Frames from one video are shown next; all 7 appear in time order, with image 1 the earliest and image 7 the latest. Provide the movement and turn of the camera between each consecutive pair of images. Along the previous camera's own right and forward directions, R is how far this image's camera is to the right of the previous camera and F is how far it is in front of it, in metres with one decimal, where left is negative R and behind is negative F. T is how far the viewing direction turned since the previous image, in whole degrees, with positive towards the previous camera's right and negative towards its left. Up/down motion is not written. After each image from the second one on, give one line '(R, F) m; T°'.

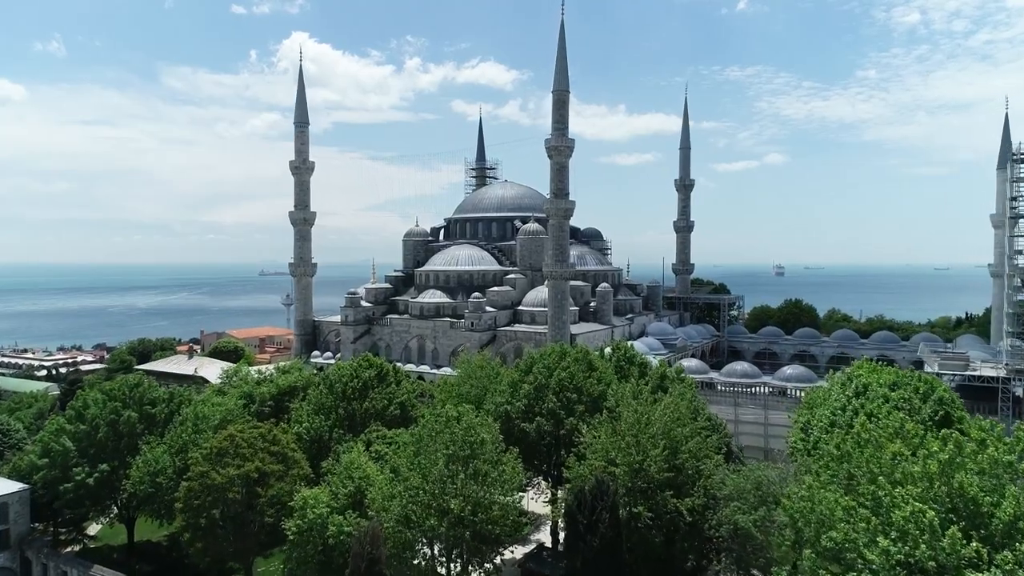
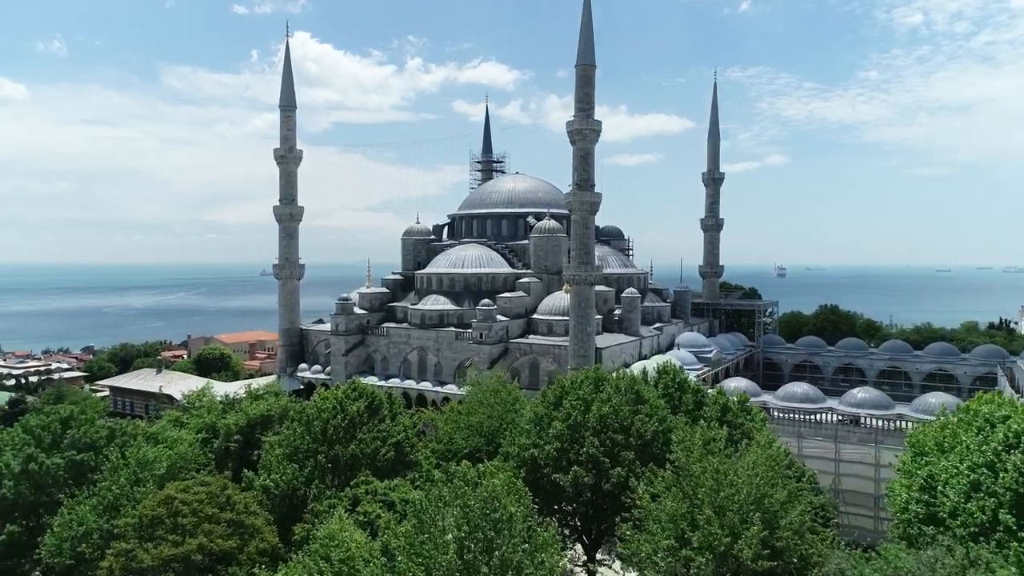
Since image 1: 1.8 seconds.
(-1.2, +5.3) m; 0°
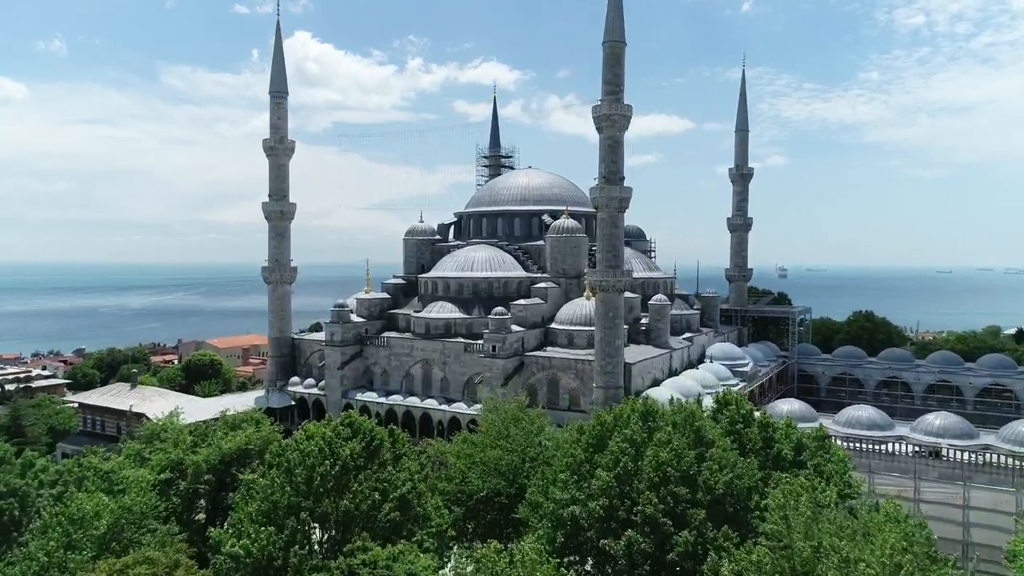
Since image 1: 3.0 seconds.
(-1.2, +3.9) m; 0°
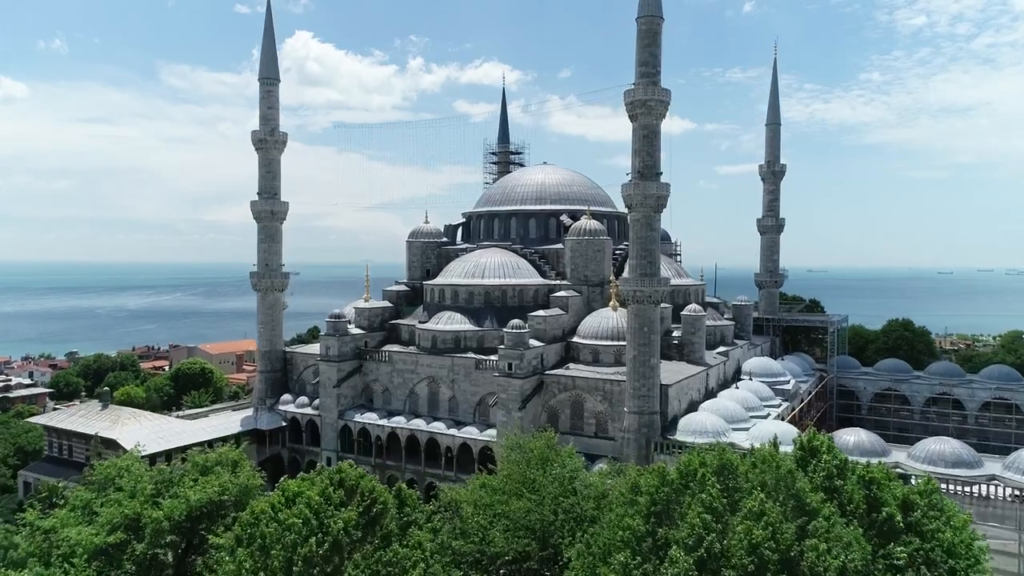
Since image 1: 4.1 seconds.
(-1.2, +3.6) m; 0°
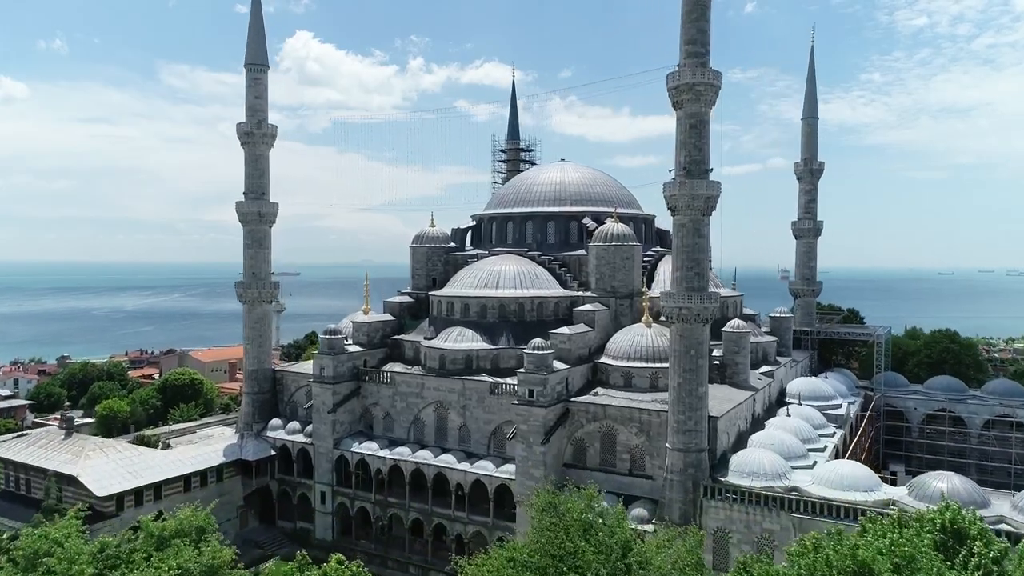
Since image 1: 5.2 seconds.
(-1.2, +3.7) m; 0°
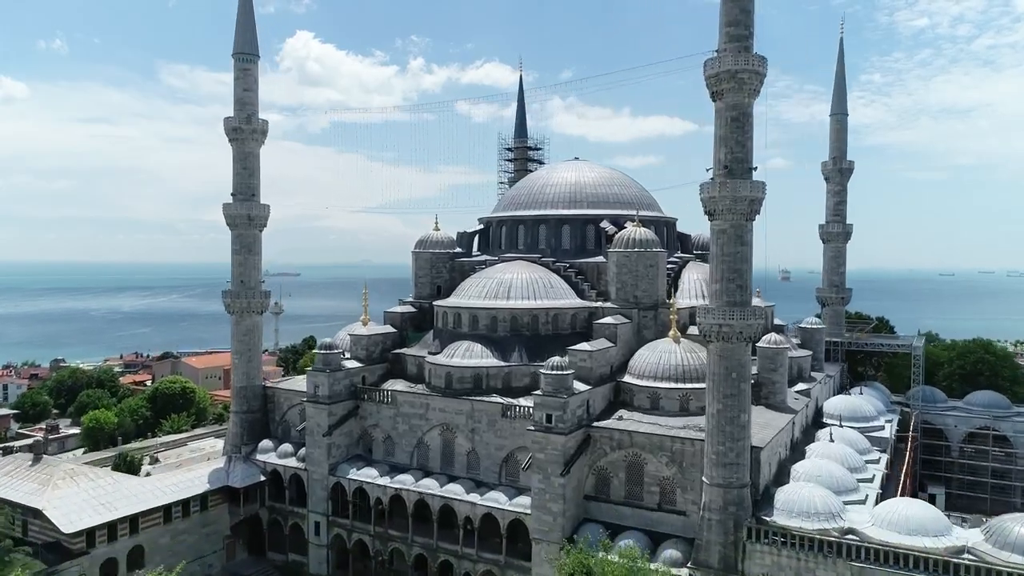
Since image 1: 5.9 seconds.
(-0.8, +2.5) m; 0°
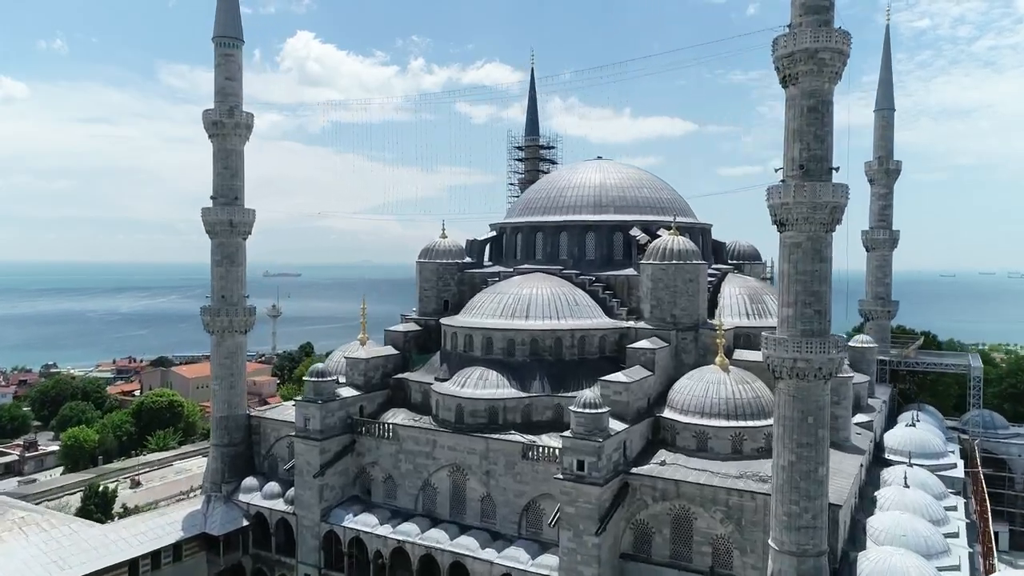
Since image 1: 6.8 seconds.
(-1.0, +3.3) m; 0°
